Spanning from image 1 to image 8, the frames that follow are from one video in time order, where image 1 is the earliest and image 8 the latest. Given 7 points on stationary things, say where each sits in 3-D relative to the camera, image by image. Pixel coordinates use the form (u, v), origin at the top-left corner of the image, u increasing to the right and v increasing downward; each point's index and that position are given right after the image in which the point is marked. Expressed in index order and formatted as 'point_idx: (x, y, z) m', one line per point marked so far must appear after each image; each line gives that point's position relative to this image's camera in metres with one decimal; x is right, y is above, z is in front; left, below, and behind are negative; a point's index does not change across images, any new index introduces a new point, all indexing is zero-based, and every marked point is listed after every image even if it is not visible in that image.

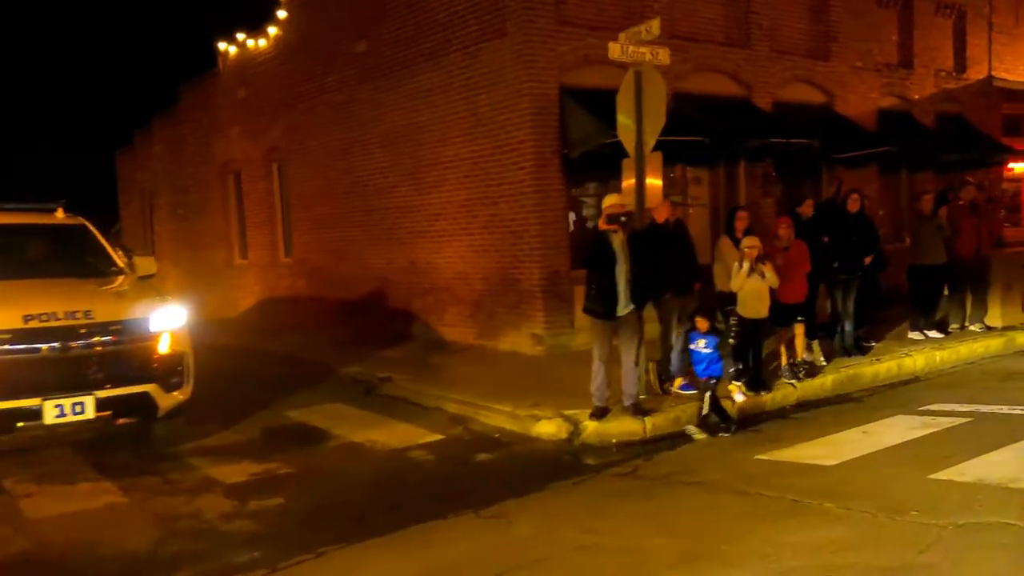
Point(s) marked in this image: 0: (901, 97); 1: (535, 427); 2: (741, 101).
0: (+5.7, +2.8, +16.6) m
1: (+0.2, -1.0, +8.4) m
2: (+2.8, +2.2, +13.8) m
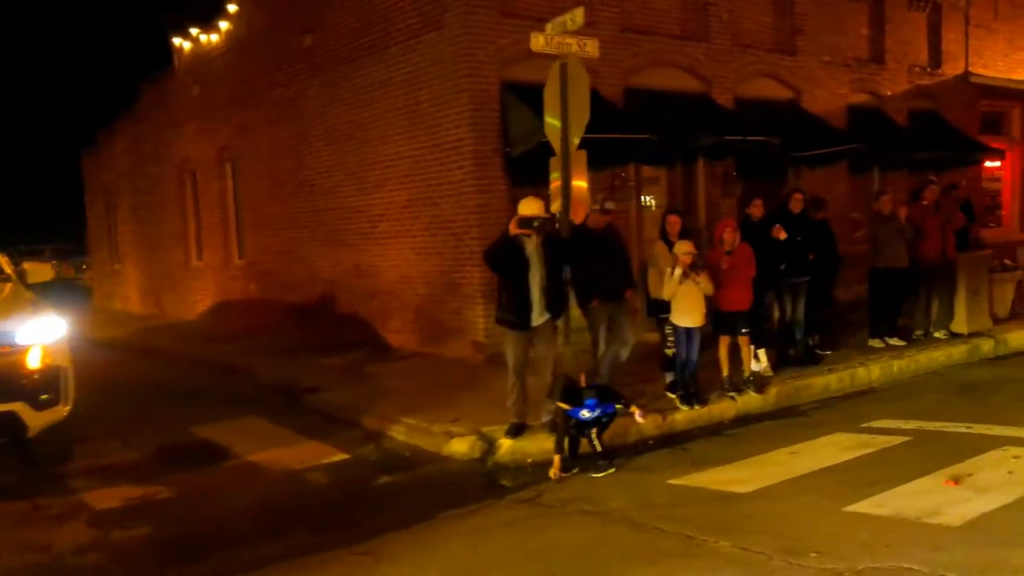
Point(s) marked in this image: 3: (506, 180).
0: (+5.1, +2.8, +16.1) m
1: (-0.4, -1.1, +7.8) m
2: (+2.2, +2.2, +13.2) m
3: (-0.1, +1.1, +11.4) m
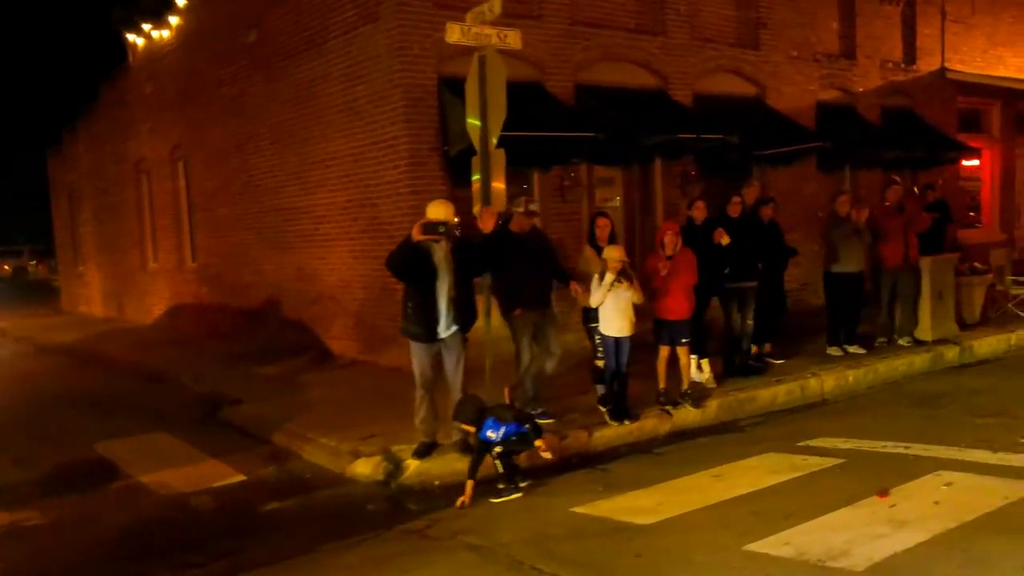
0: (+4.5, +2.7, +15.5) m
1: (-1.0, -1.1, +7.3) m
2: (+1.6, +2.1, +12.7) m
3: (-0.6, +1.1, +10.8) m
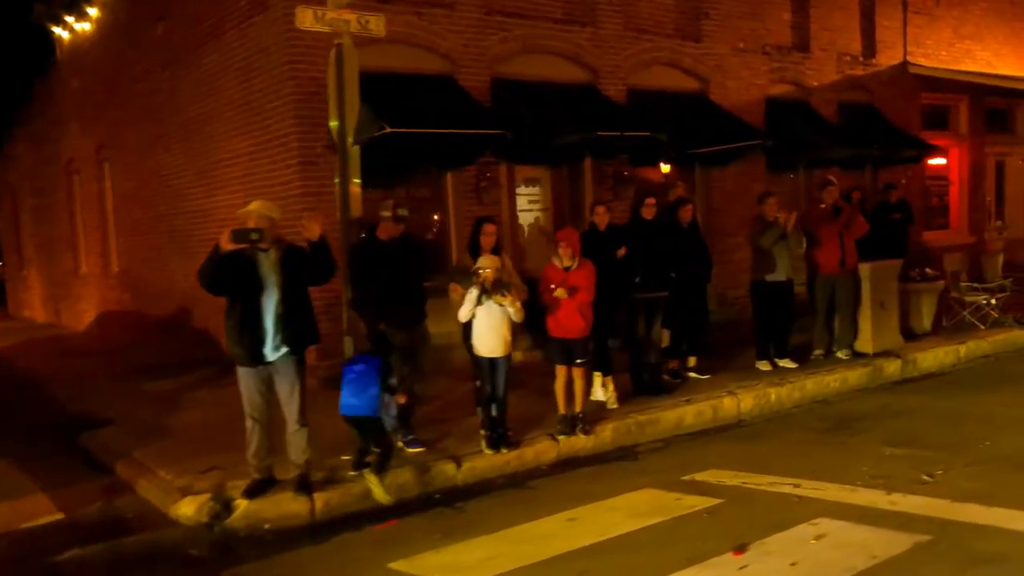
0: (+3.7, +2.6, +14.7) m
1: (-1.9, -1.2, +6.5) m
2: (+0.7, +2.1, +11.9) m
3: (-1.5, +1.0, +10.0) m
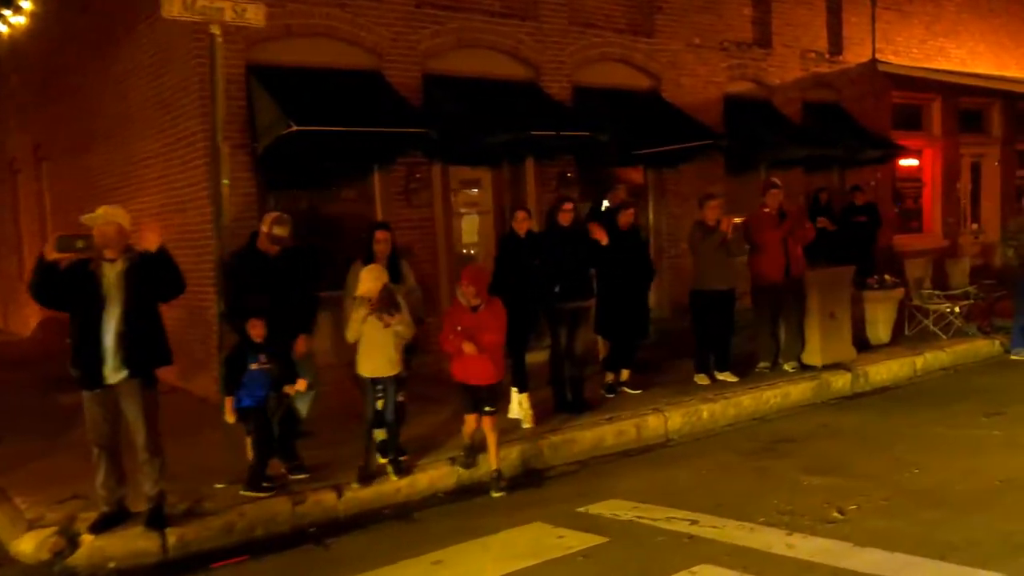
0: (+3.0, +2.6, +14.1) m
1: (-2.5, -1.3, +5.9) m
2: (+0.1, +2.0, +11.3) m
3: (-2.1, +0.9, +9.4) m
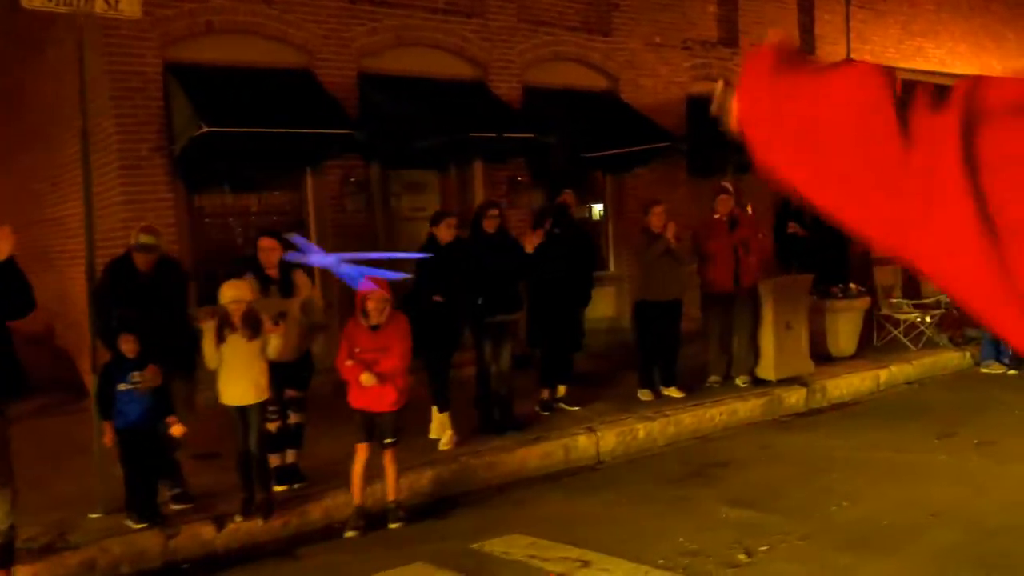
0: (+2.5, +2.5, +13.6) m
1: (-3.1, -1.4, +5.4) m
2: (-0.4, +1.9, +10.8) m
3: (-2.7, +0.8, +8.9) m
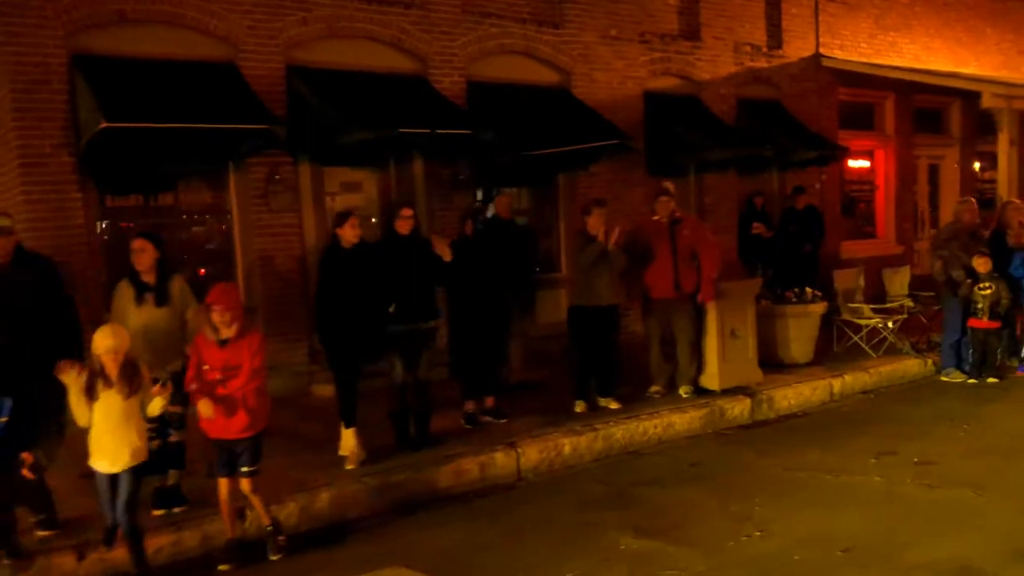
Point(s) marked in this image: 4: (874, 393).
0: (+2.0, +2.4, +13.1) m
1: (-3.6, -1.4, +4.9) m
2: (-1.0, +1.9, +10.3) m
3: (-3.2, +0.8, +8.4) m
4: (+3.1, -0.9, +9.8) m
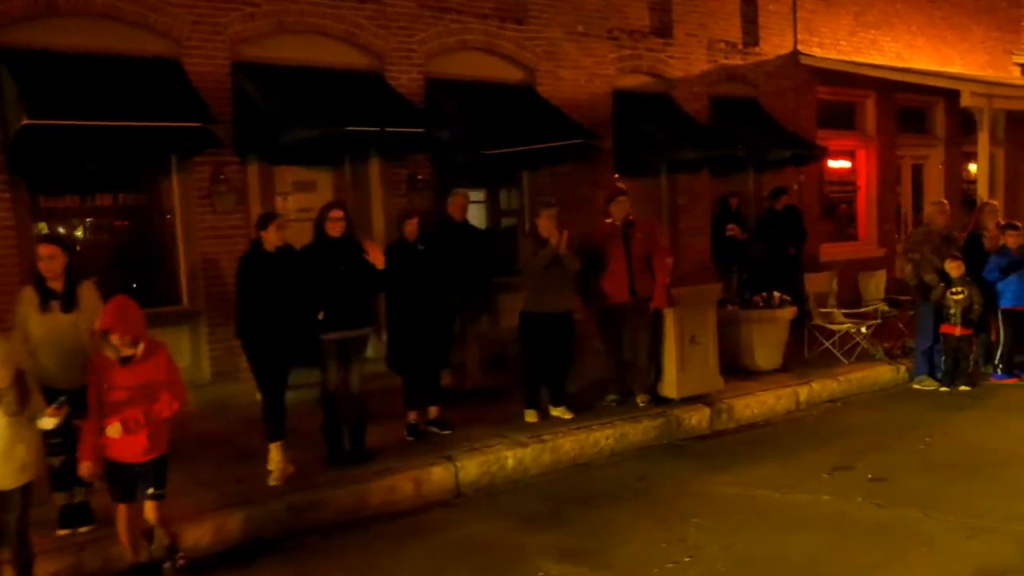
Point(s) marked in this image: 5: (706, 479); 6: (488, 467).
0: (+1.6, +2.4, +12.8) m
1: (-4.0, -1.4, +4.6) m
2: (-1.3, +1.8, +10.0) m
3: (-3.6, +0.8, +8.1) m
4: (+2.8, -0.9, +9.5) m
5: (+1.1, -1.1, +6.6) m
6: (-0.1, -1.1, +7.0) m
